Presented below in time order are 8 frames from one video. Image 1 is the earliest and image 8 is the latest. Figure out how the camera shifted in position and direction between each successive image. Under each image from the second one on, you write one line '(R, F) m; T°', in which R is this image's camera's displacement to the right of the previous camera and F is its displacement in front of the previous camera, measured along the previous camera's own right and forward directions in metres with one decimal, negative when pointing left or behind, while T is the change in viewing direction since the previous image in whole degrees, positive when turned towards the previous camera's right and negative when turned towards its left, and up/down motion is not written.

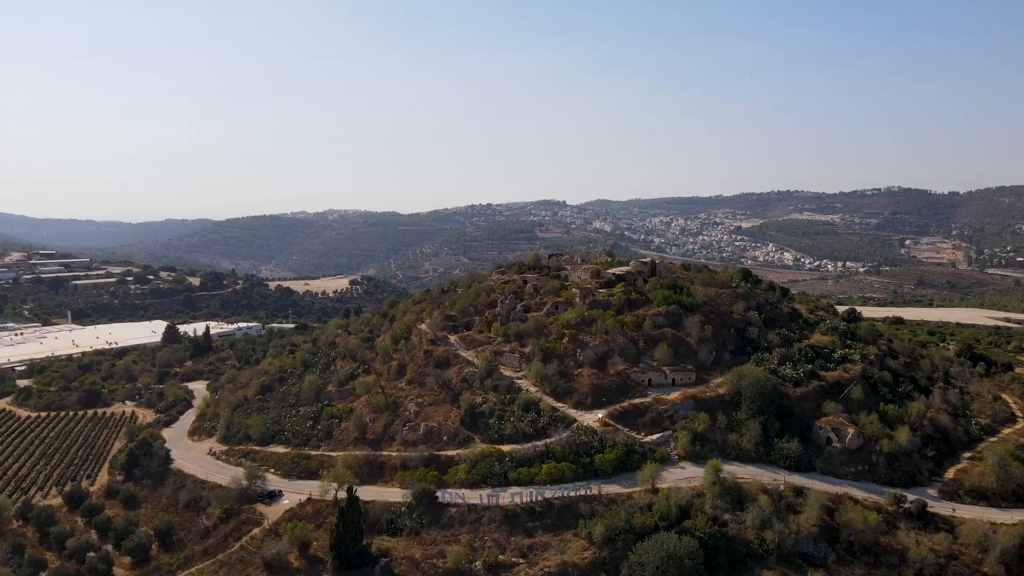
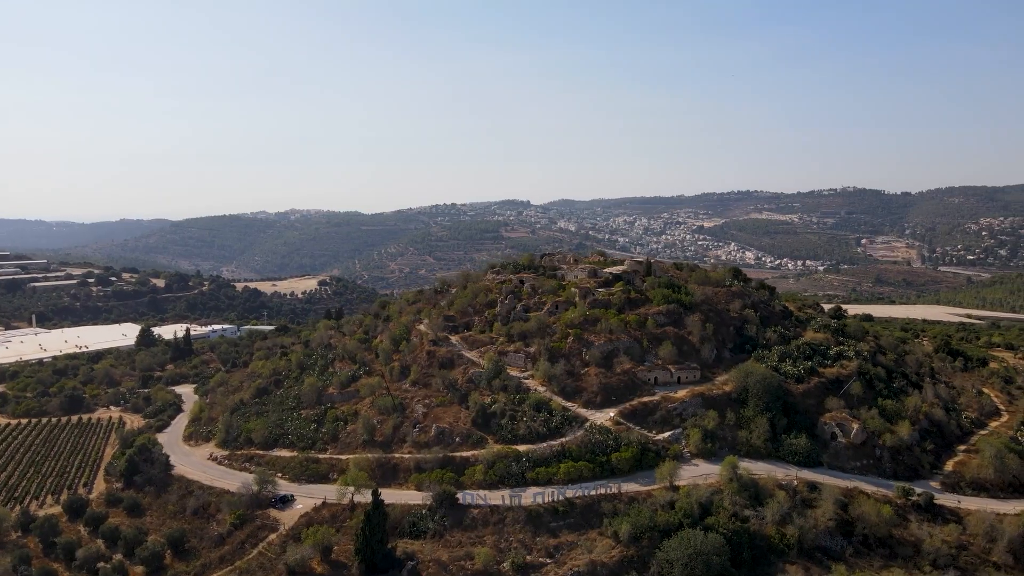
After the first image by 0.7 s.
(-1.6, +0.2) m; +2°
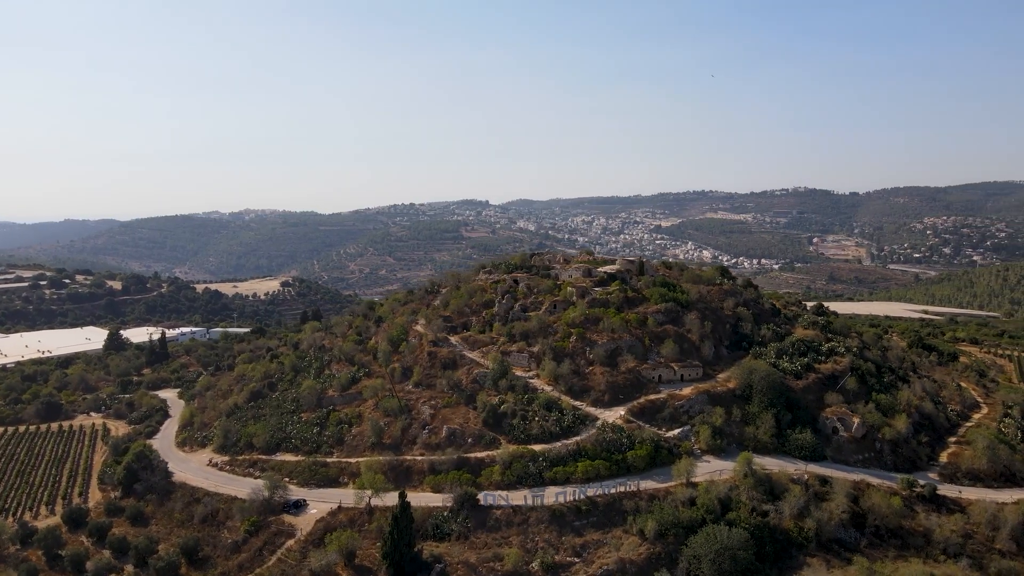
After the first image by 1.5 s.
(-1.7, +0.2) m; +2°
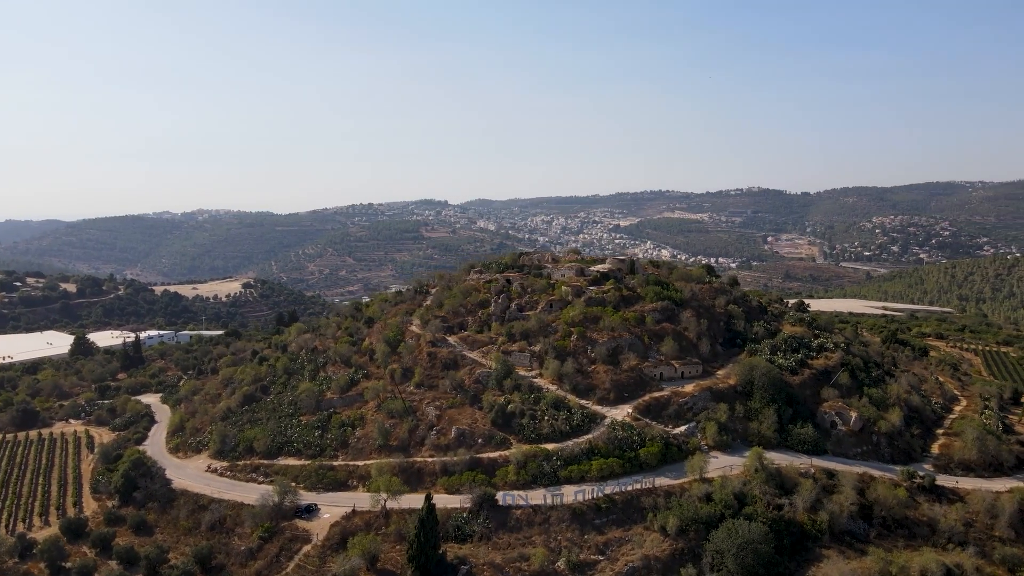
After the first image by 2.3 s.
(-1.6, +0.1) m; +2°
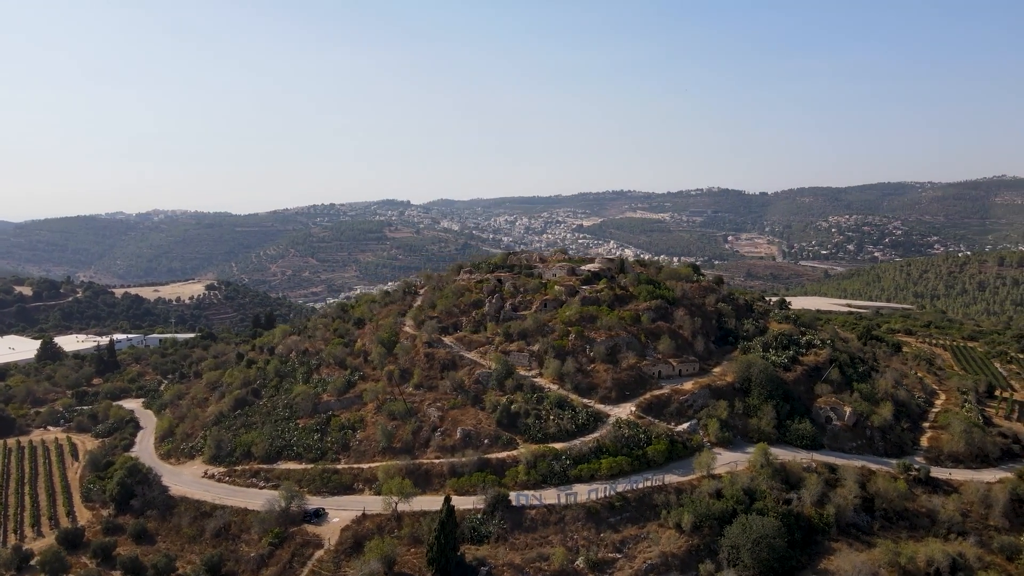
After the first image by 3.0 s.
(-1.3, +0.1) m; +2°
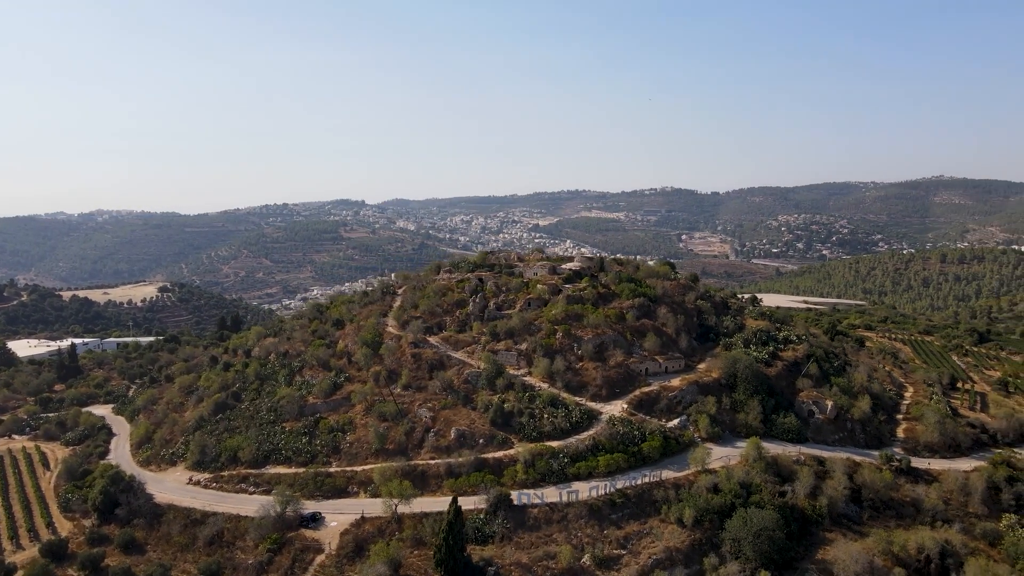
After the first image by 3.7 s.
(-1.1, +0.1) m; +3°
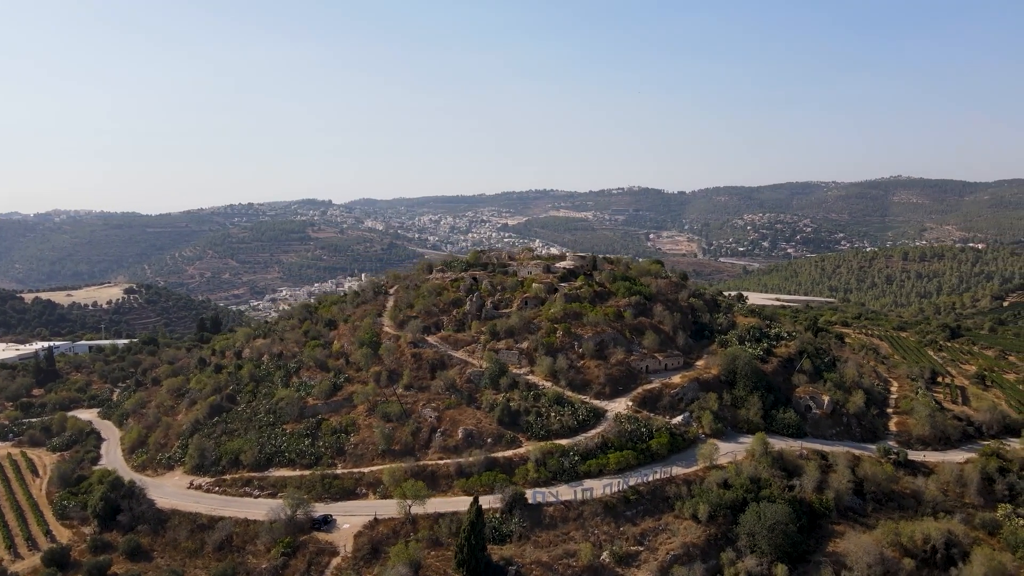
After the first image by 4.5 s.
(-1.2, 0.0) m; +2°
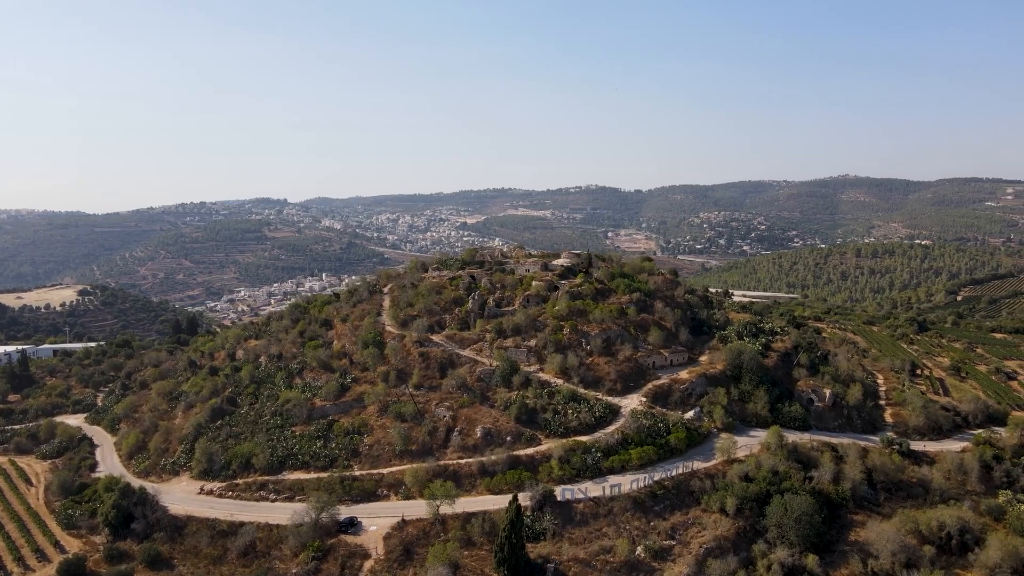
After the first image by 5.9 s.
(-1.9, 0.0) m; +2°
